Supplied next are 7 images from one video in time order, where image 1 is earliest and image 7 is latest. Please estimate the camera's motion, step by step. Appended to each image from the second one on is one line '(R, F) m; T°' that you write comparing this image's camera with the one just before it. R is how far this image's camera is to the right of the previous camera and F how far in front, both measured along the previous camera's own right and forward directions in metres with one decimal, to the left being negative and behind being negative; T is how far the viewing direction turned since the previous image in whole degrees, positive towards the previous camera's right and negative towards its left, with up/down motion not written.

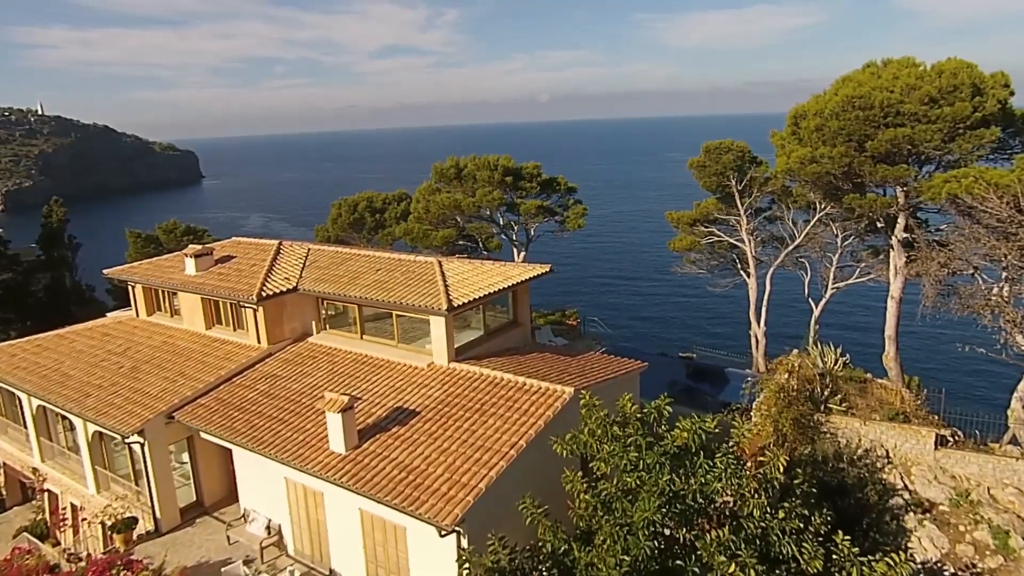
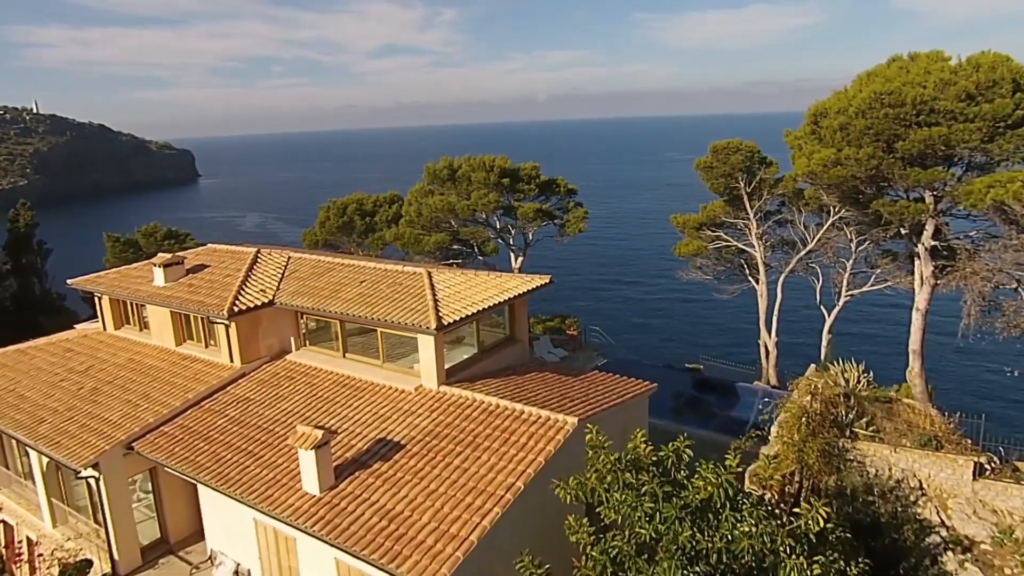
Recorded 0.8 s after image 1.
(0.0, +1.7) m; 0°
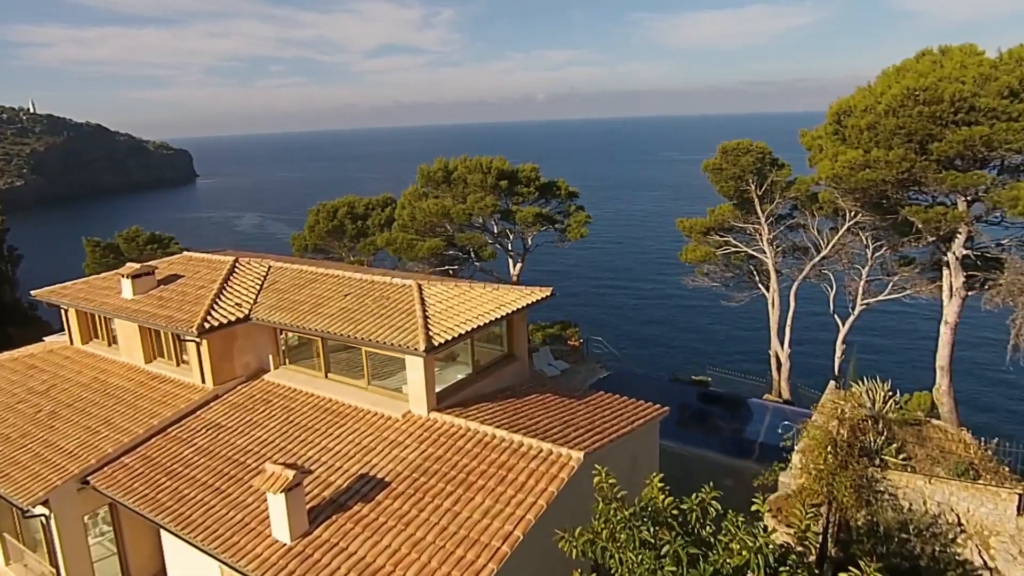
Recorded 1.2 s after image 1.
(0.0, +1.5) m; 0°
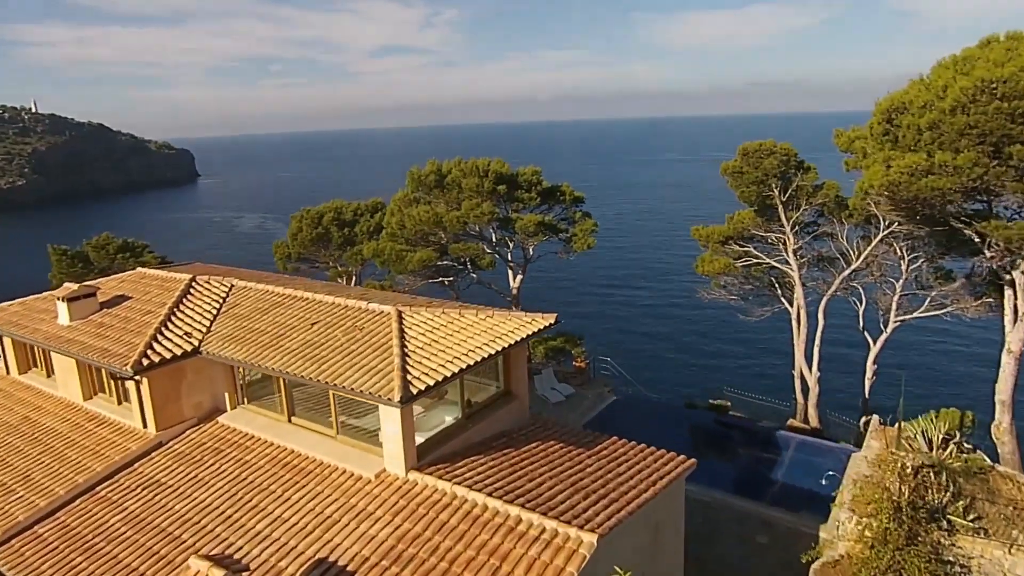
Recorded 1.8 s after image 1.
(+0.1, +2.6) m; 0°
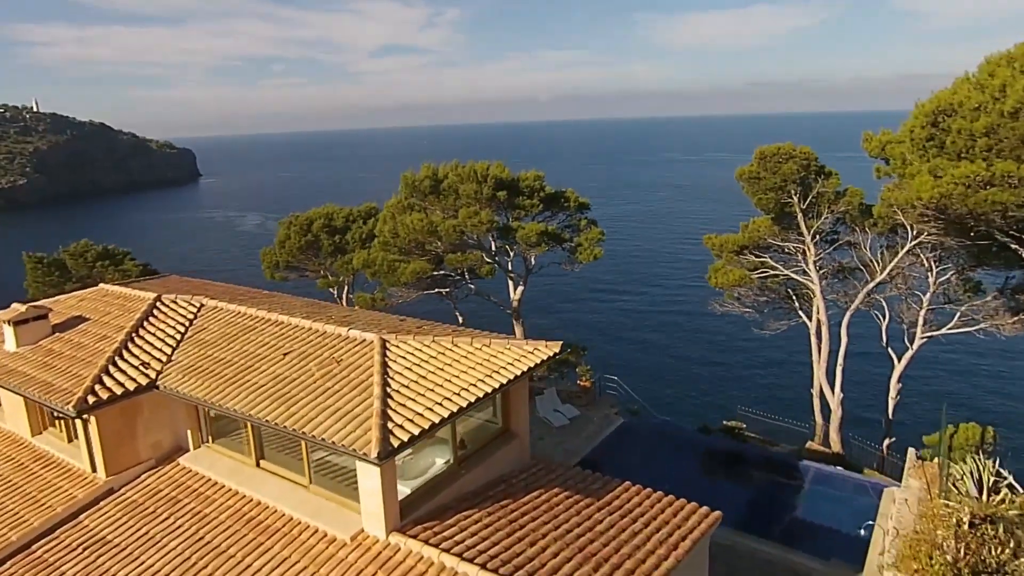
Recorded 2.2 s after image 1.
(0.0, +1.7) m; 0°
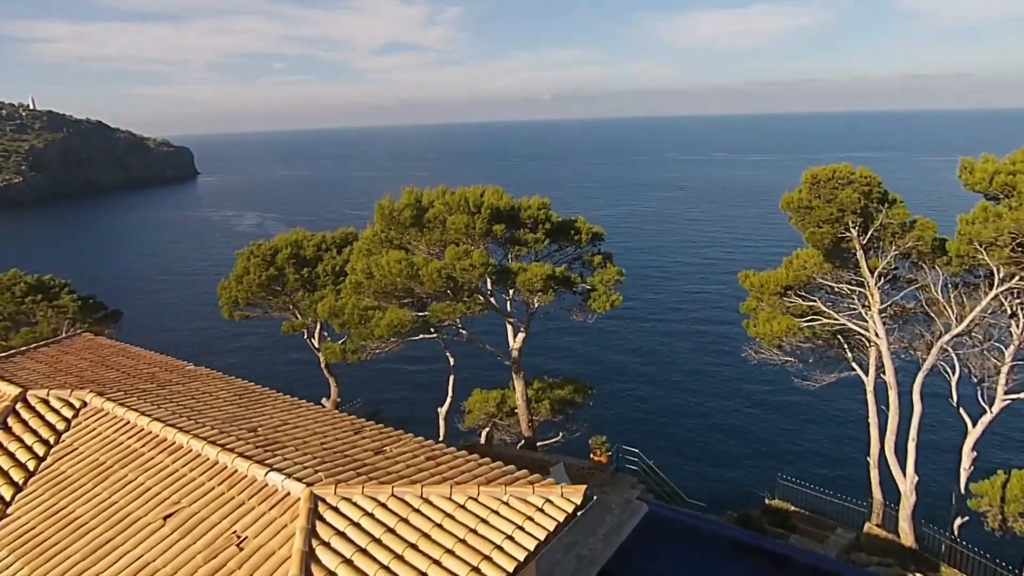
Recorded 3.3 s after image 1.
(0.0, +4.2) m; 0°
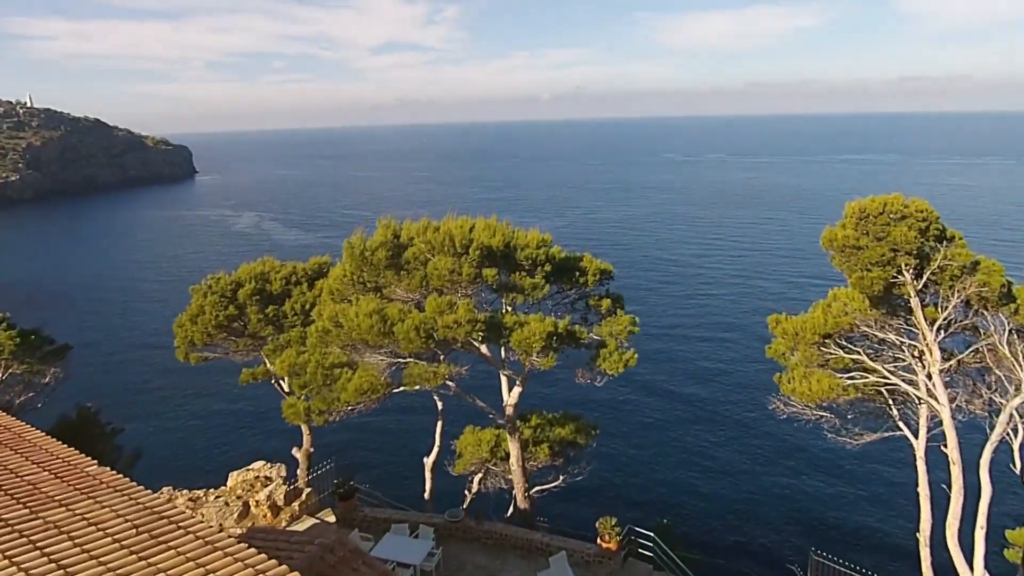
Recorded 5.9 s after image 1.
(+0.1, +3.0) m; 0°
